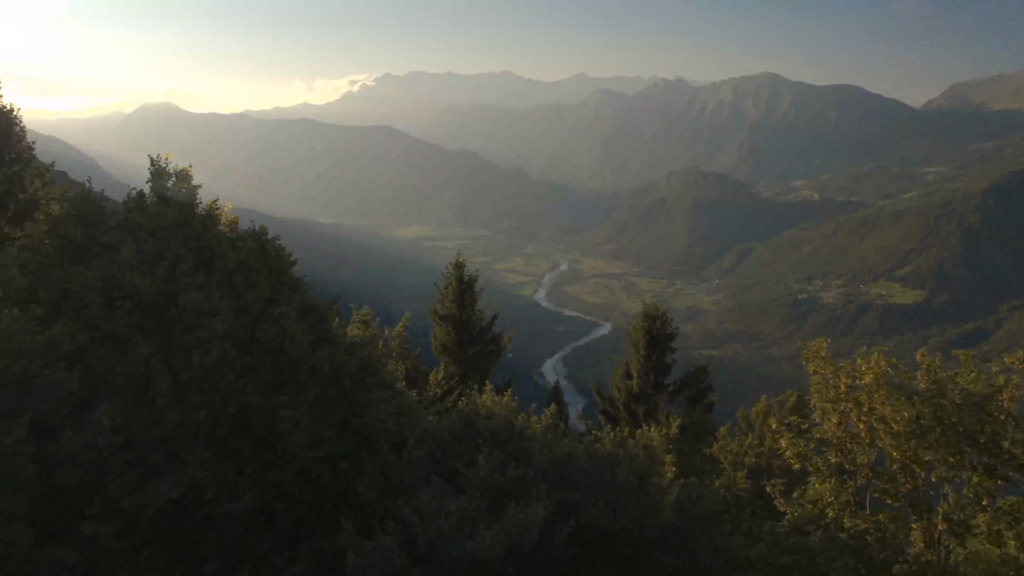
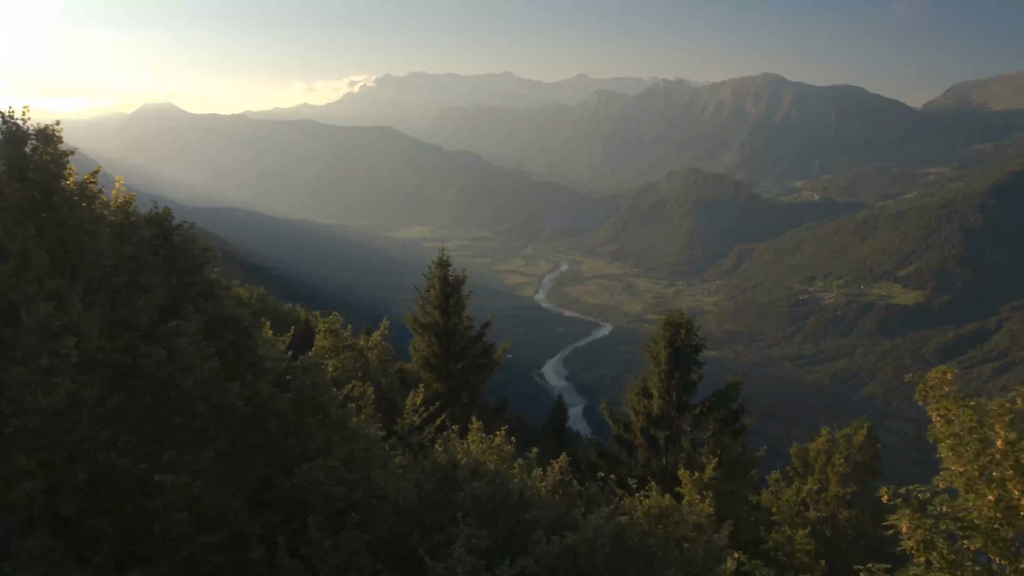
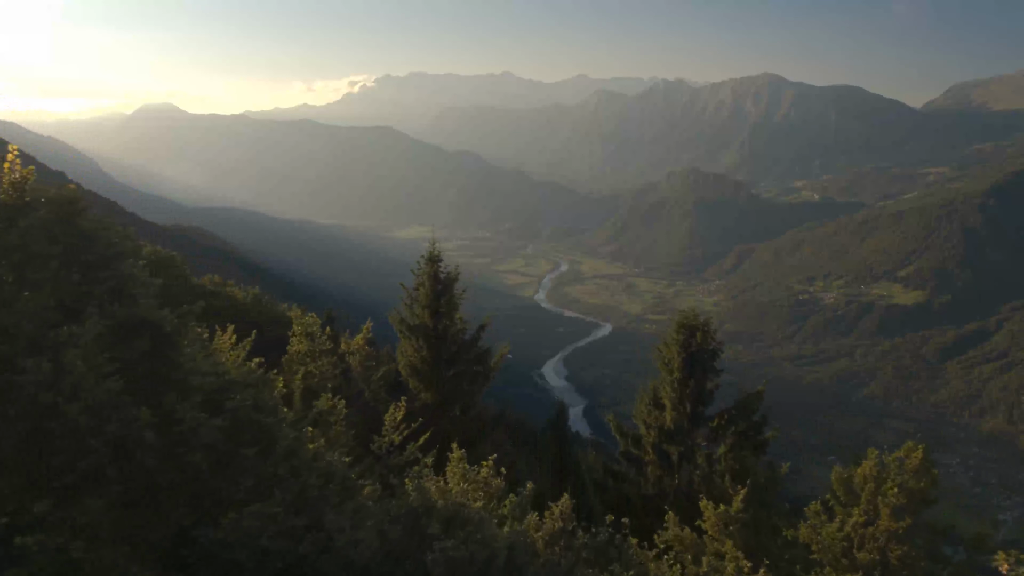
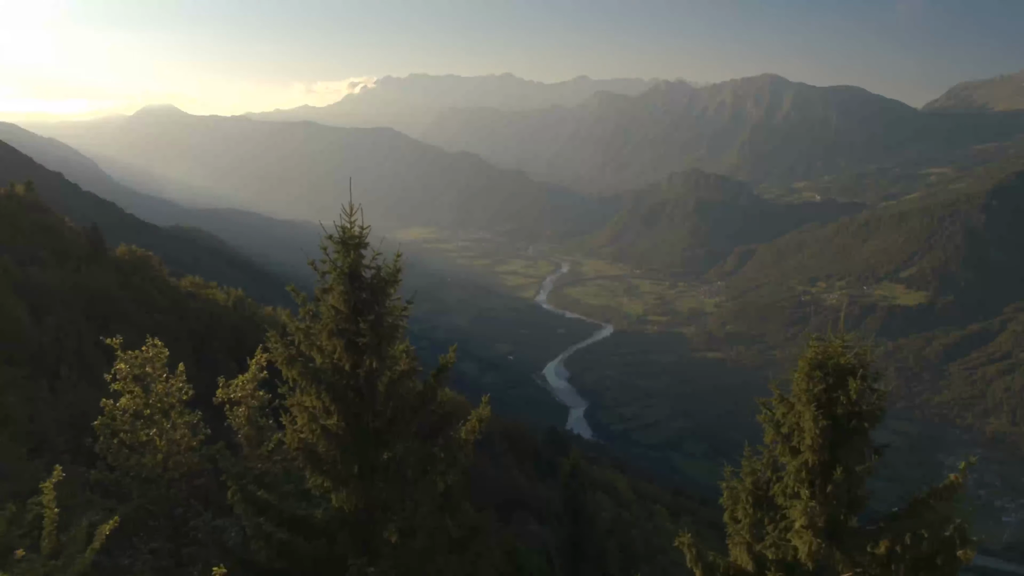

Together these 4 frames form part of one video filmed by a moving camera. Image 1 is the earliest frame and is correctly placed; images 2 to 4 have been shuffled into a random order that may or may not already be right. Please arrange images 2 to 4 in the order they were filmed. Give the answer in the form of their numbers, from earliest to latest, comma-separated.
2, 3, 4
